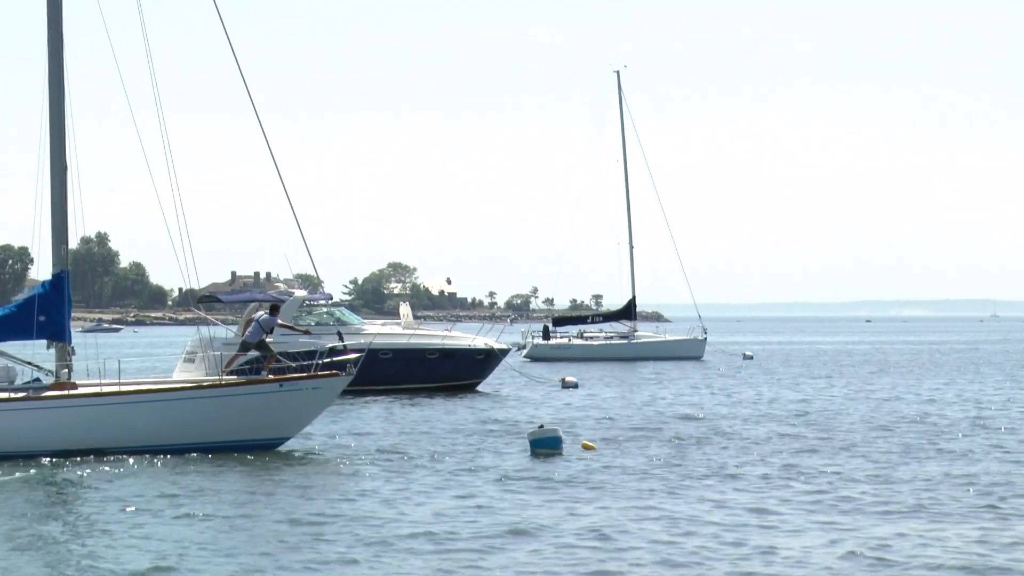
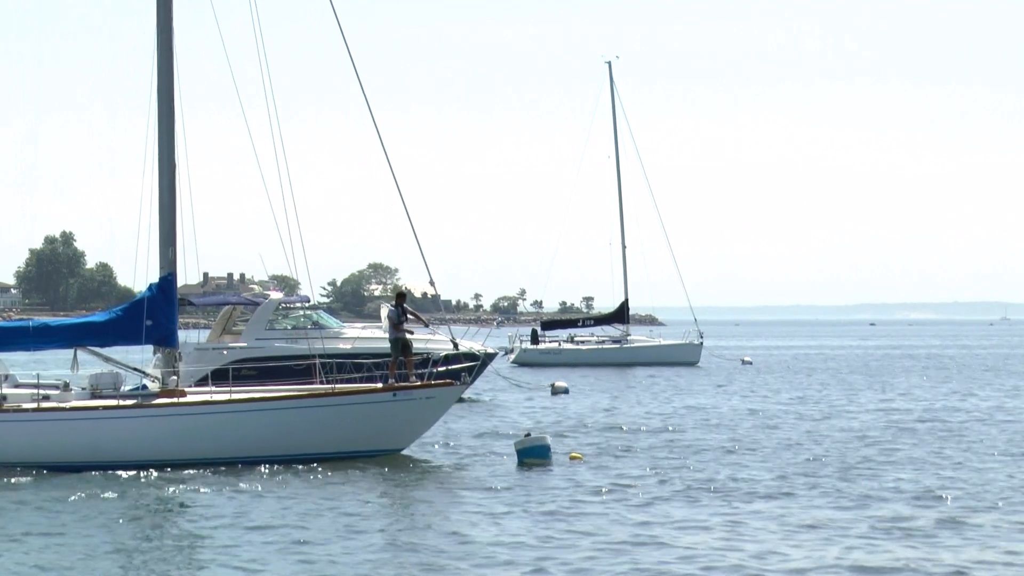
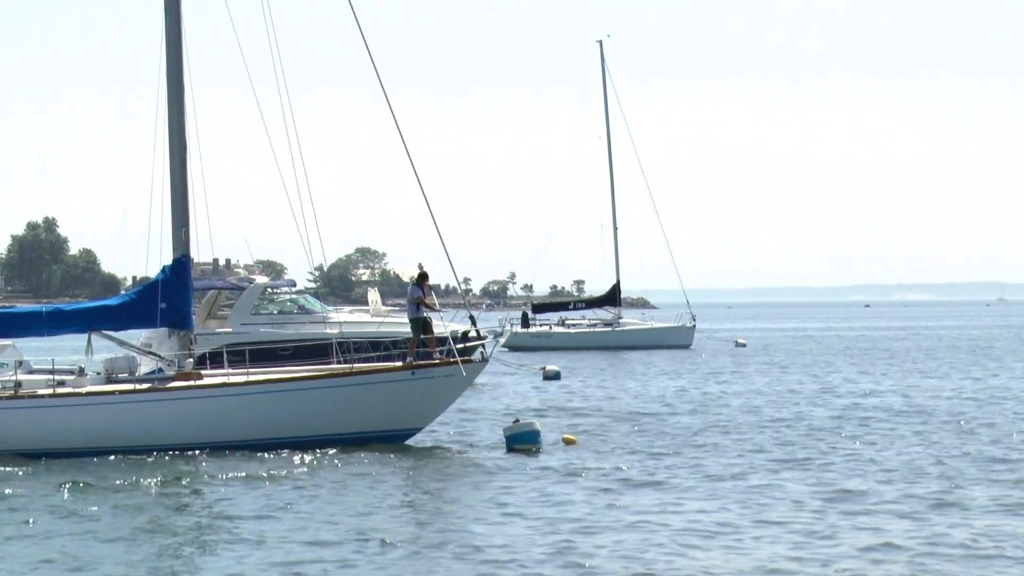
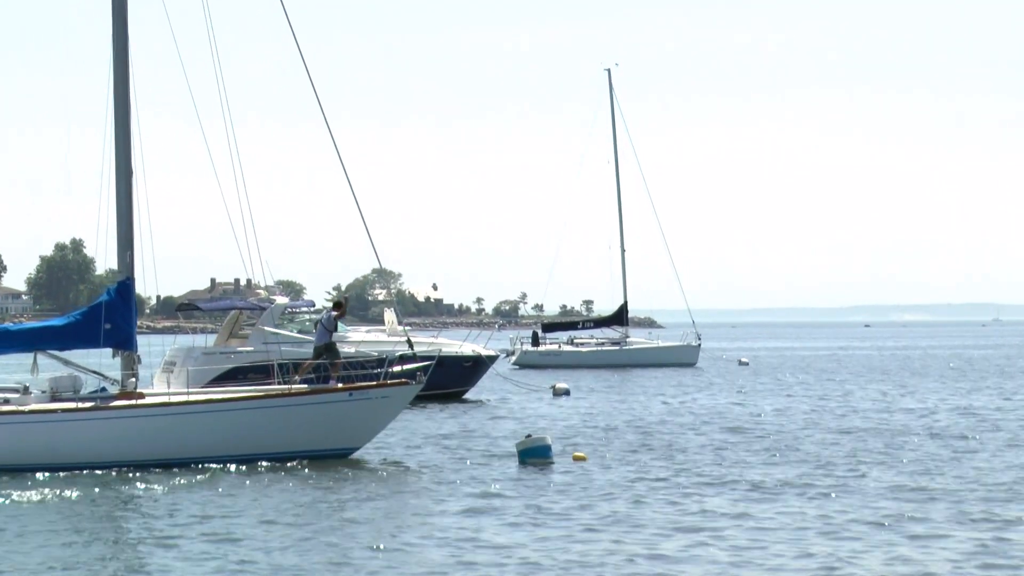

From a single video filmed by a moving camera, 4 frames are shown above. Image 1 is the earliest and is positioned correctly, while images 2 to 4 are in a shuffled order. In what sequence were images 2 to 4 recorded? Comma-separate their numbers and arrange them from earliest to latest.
4, 2, 3
